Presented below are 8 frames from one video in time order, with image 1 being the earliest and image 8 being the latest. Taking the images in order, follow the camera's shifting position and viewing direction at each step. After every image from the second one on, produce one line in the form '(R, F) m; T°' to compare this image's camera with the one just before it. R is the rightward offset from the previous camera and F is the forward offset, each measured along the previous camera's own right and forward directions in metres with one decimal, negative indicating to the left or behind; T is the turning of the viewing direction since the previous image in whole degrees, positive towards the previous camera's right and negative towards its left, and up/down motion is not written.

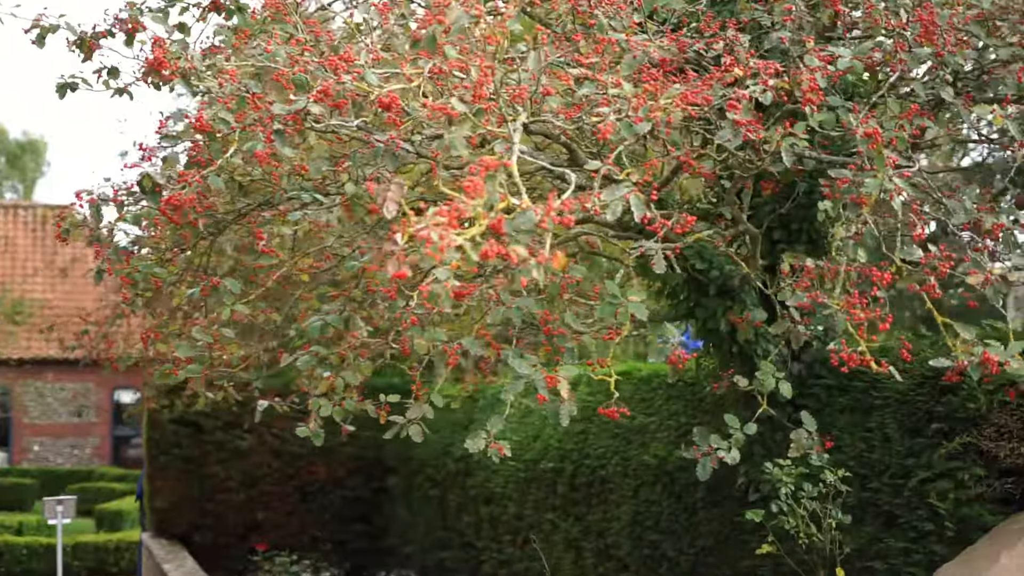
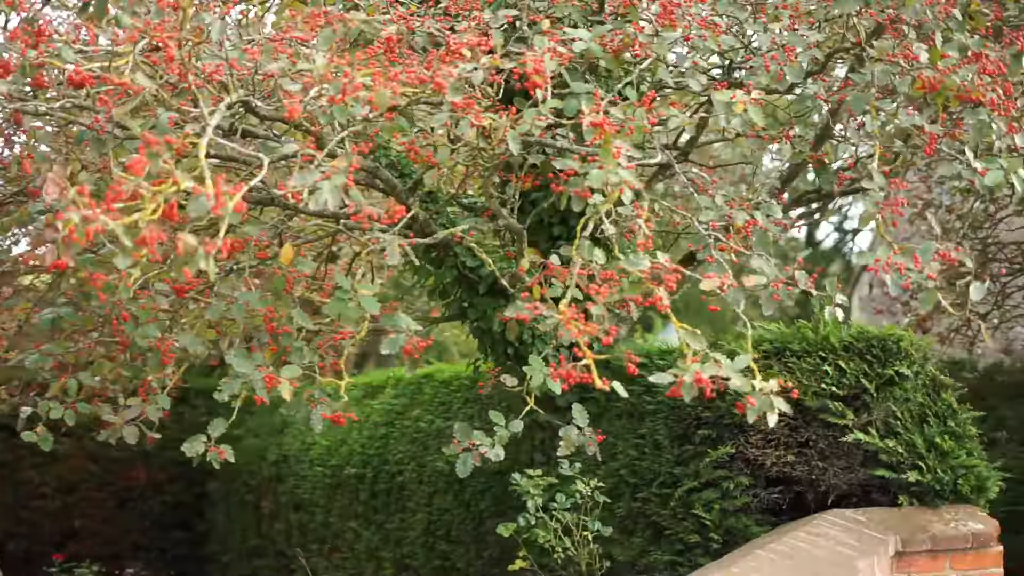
(+0.4, +0.3) m; +4°
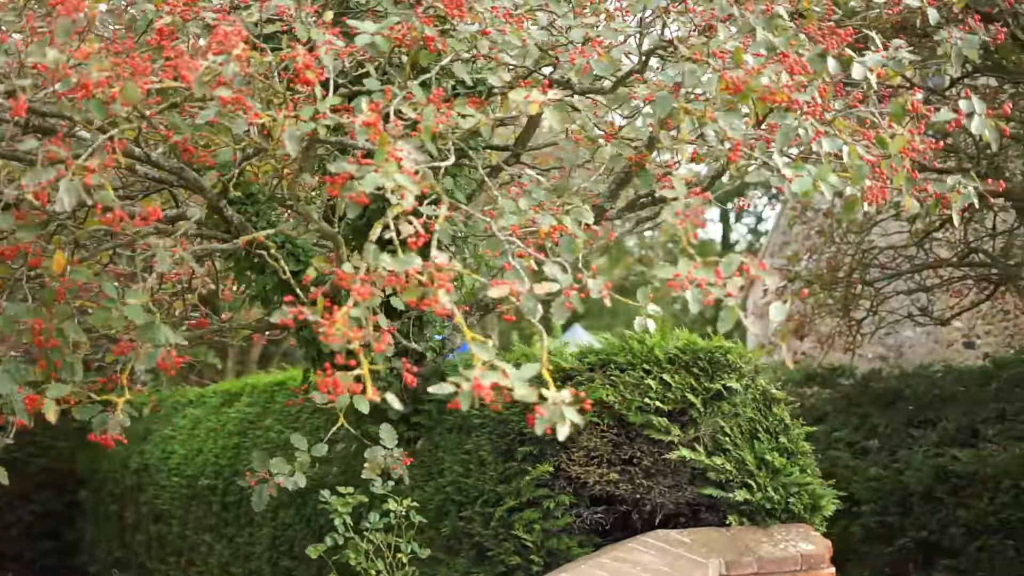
(+0.3, +0.2) m; +3°
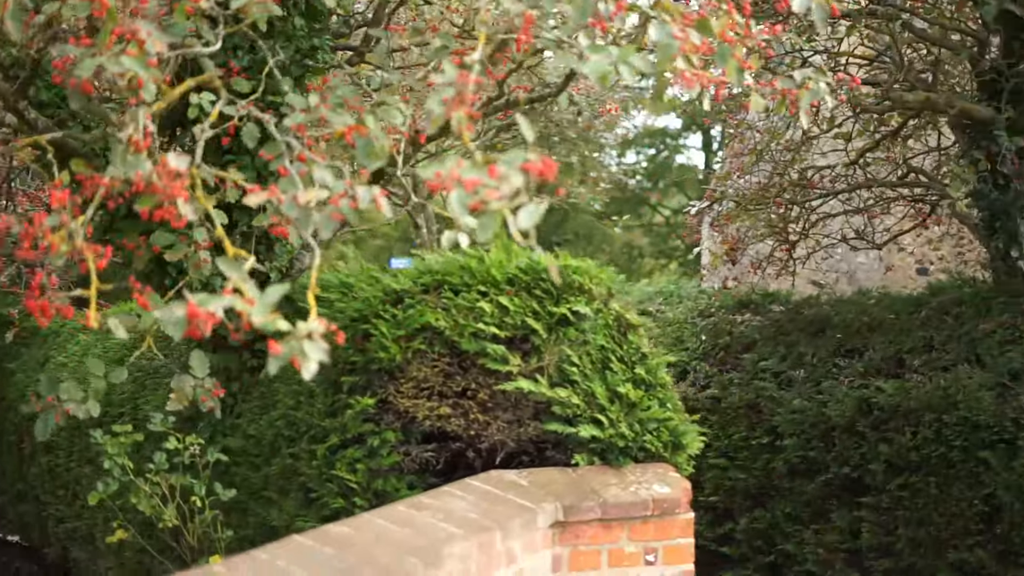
(+0.4, +0.4) m; 0°
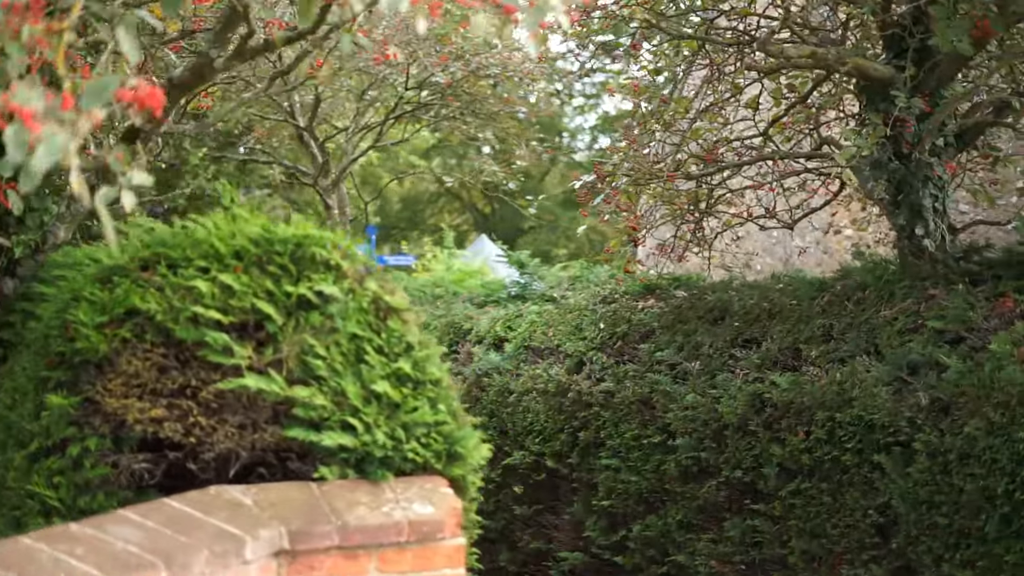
(+0.5, +0.7) m; 0°
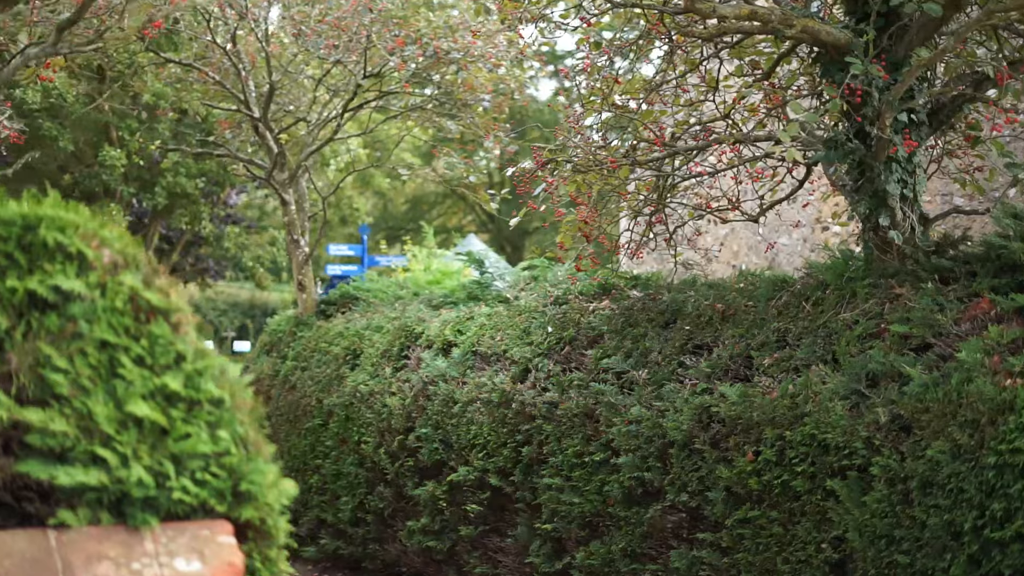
(+0.4, +0.7) m; -1°
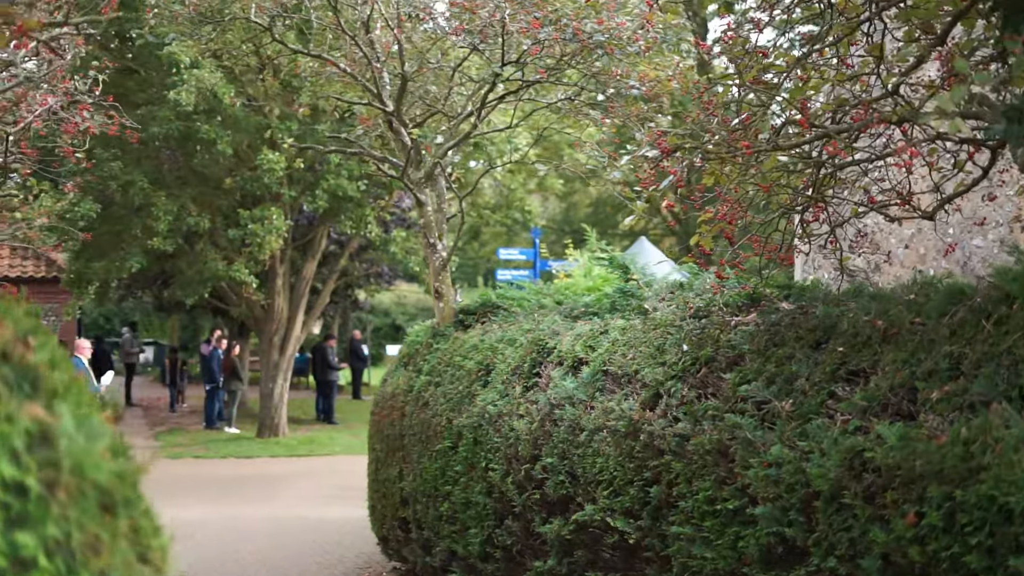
(+0.3, +0.9) m; -7°
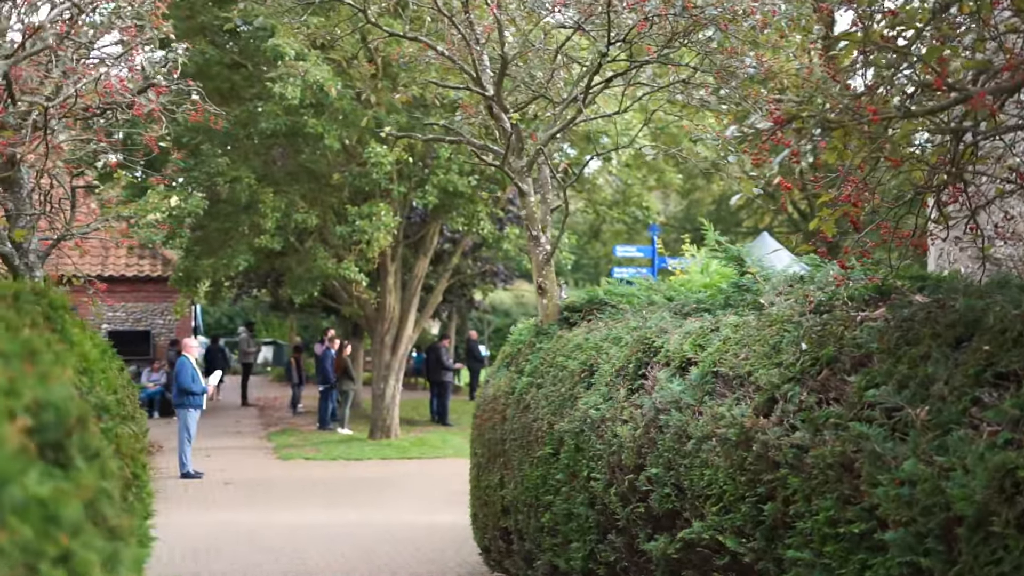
(+0.1, +0.6) m; -5°
